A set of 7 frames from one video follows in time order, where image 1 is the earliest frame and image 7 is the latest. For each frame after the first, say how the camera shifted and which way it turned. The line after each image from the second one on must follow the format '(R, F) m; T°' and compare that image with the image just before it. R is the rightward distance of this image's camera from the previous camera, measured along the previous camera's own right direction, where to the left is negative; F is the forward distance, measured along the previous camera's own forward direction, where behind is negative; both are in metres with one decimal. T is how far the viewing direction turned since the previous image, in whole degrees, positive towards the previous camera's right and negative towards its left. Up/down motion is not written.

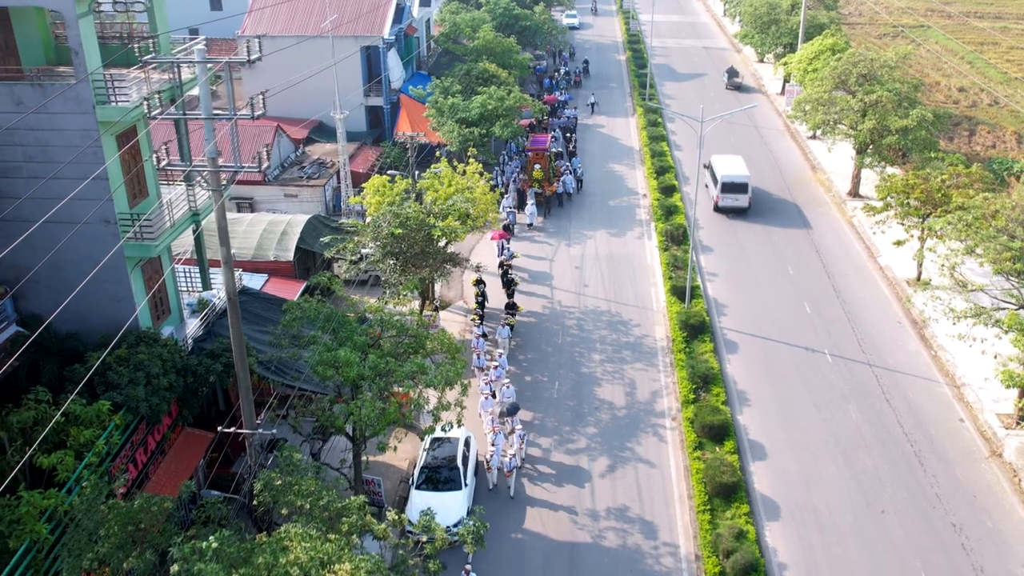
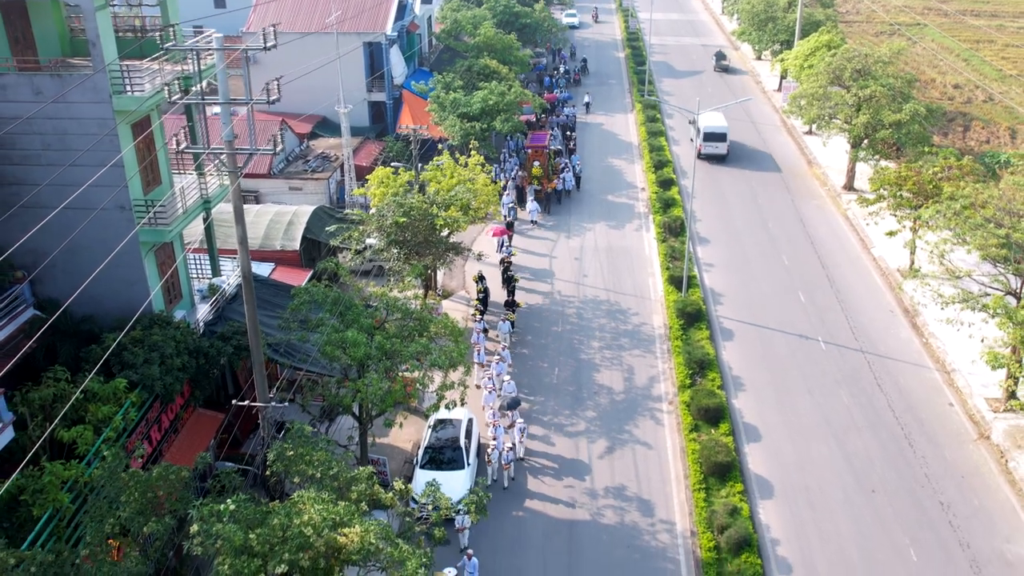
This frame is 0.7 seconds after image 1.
(0.0, -0.7) m; 0°
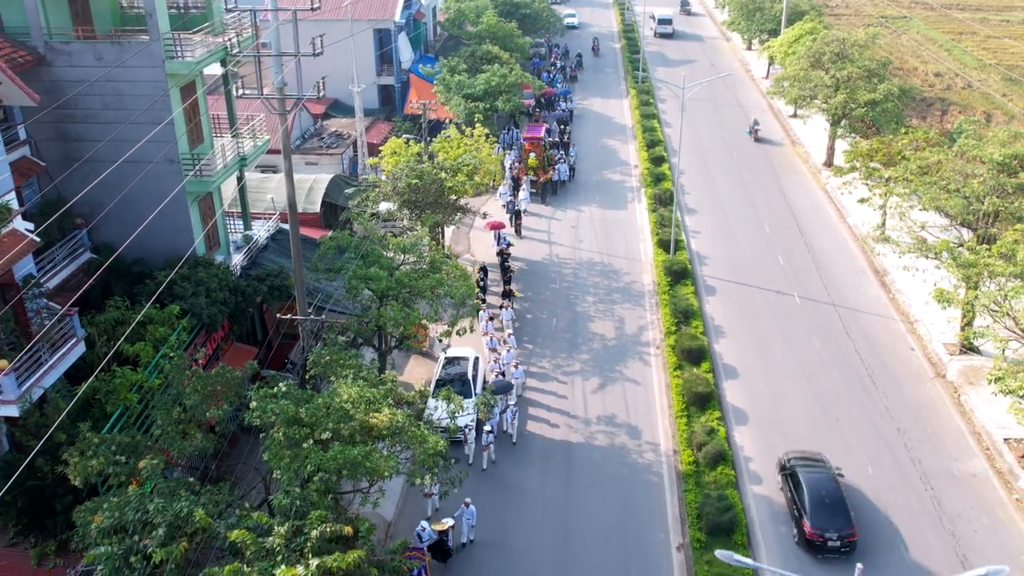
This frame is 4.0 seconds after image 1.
(-0.1, -2.6) m; 0°
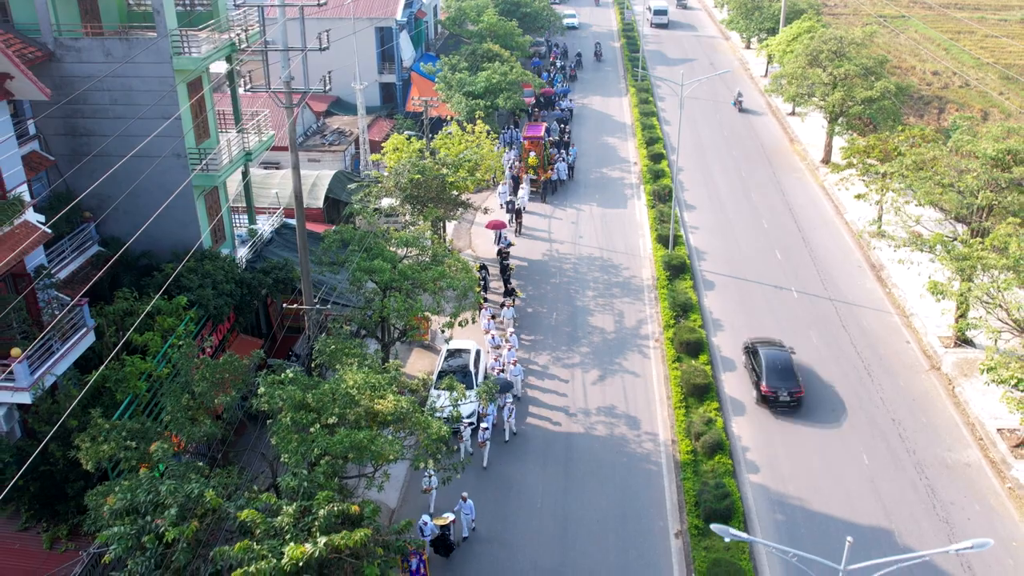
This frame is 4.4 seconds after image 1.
(0.0, -0.4) m; 0°
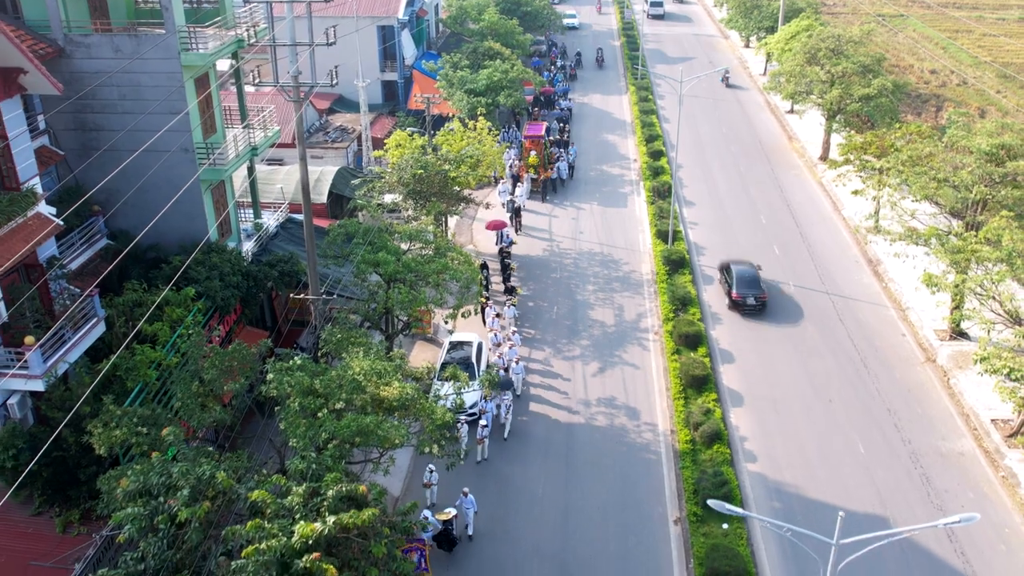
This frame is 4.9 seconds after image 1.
(0.0, -0.4) m; 0°
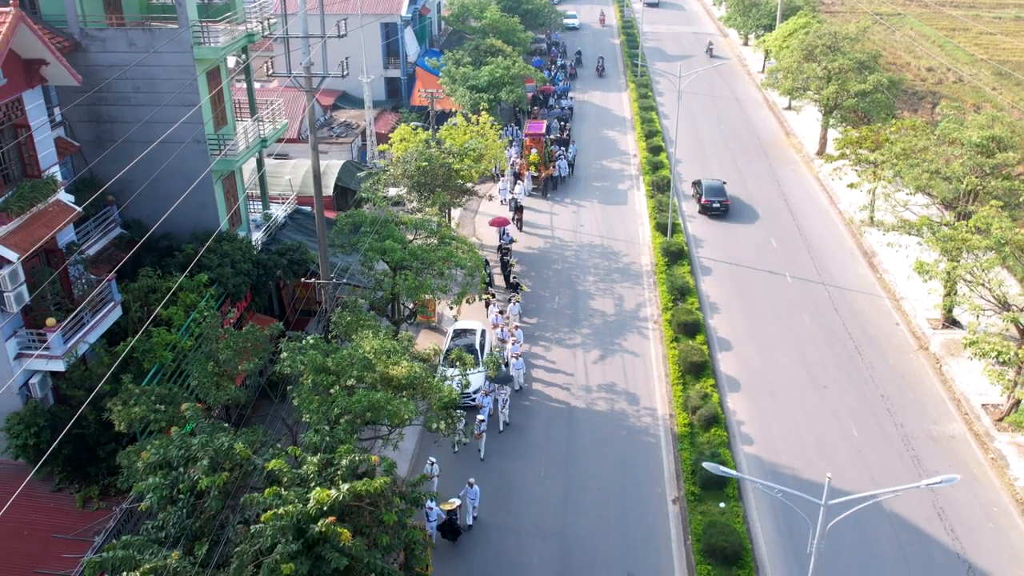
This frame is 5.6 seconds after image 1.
(-0.1, -0.6) m; 0°
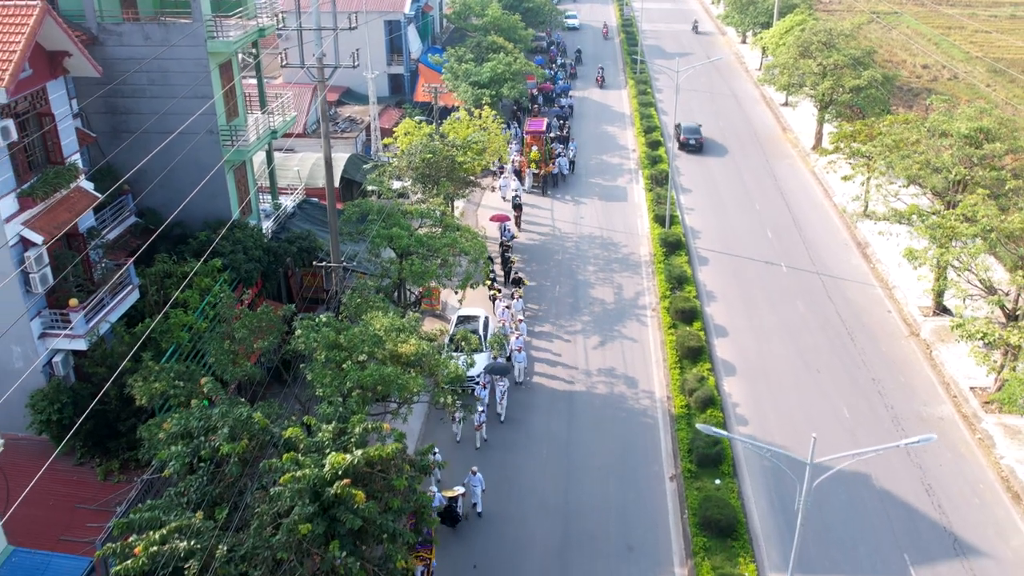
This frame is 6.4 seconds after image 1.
(-0.1, -0.8) m; 0°
